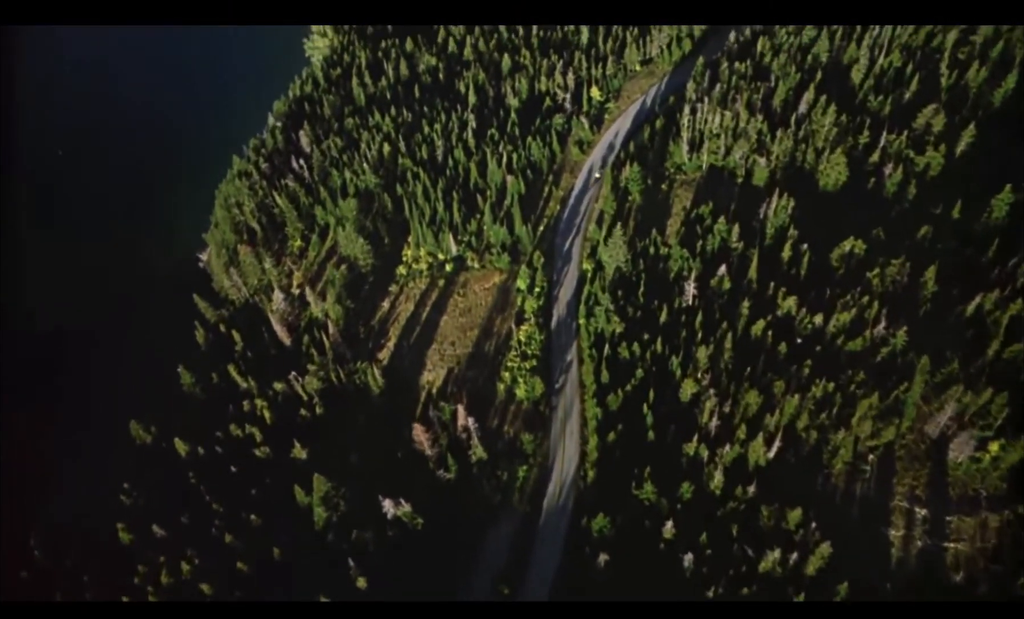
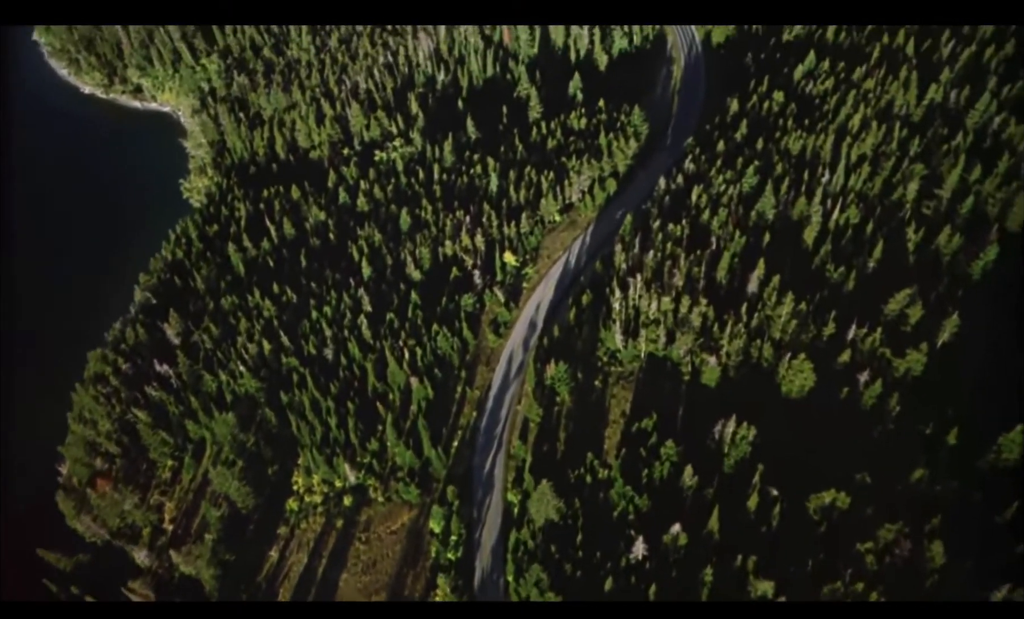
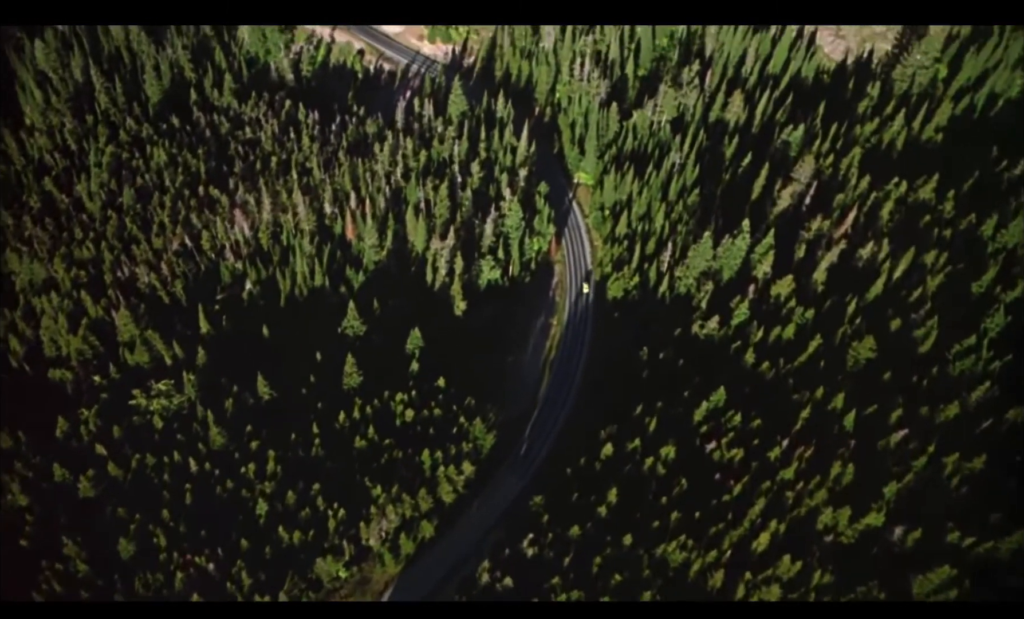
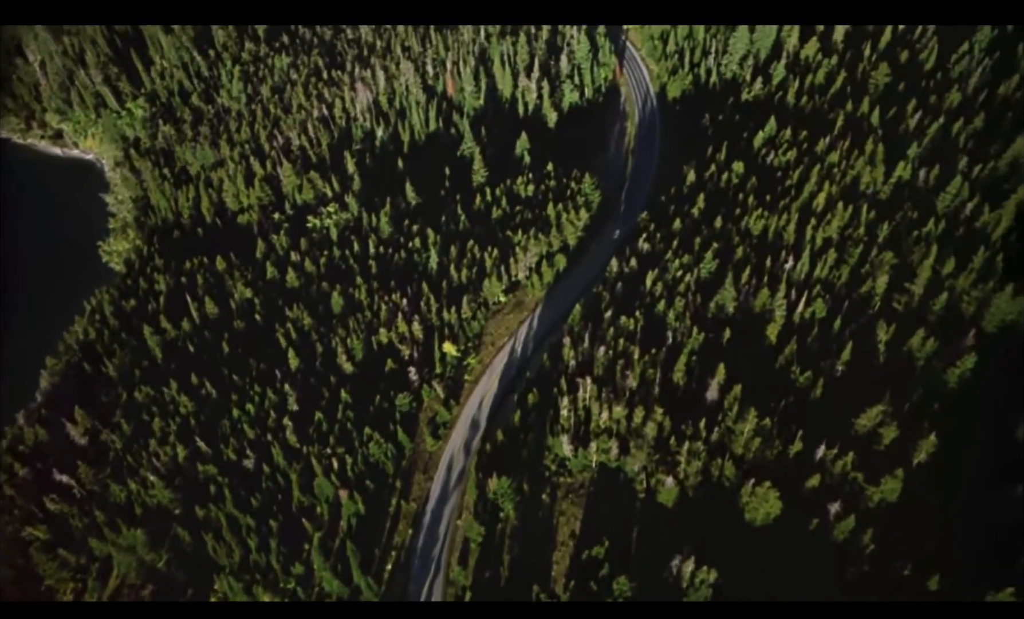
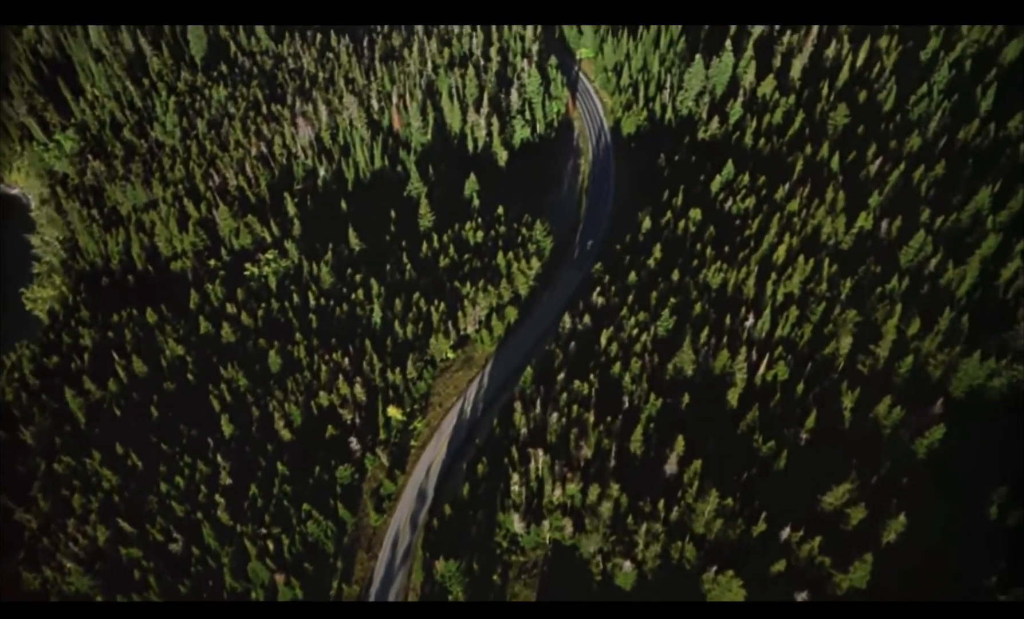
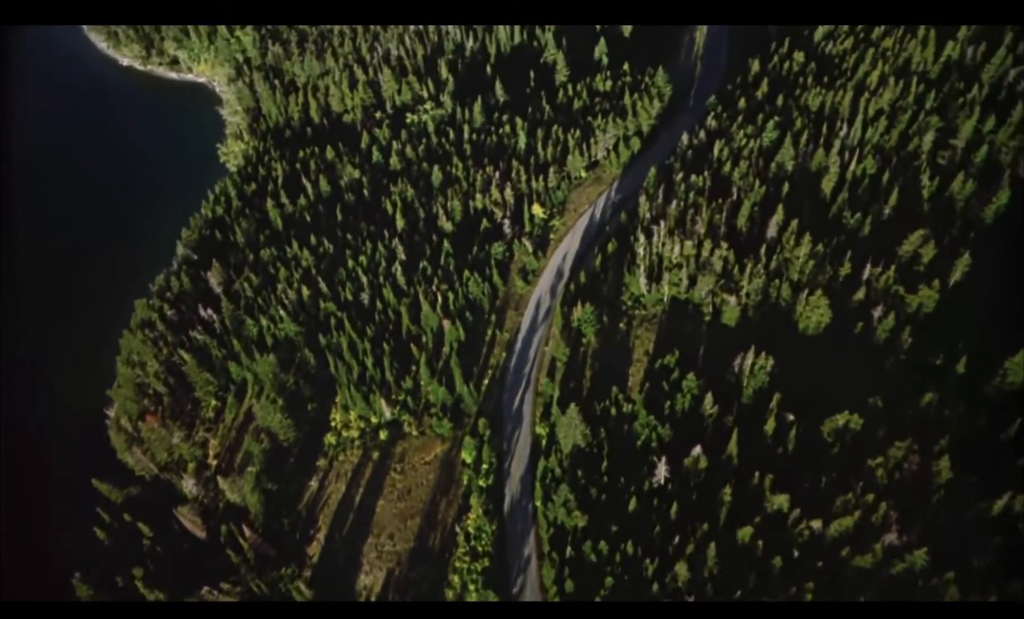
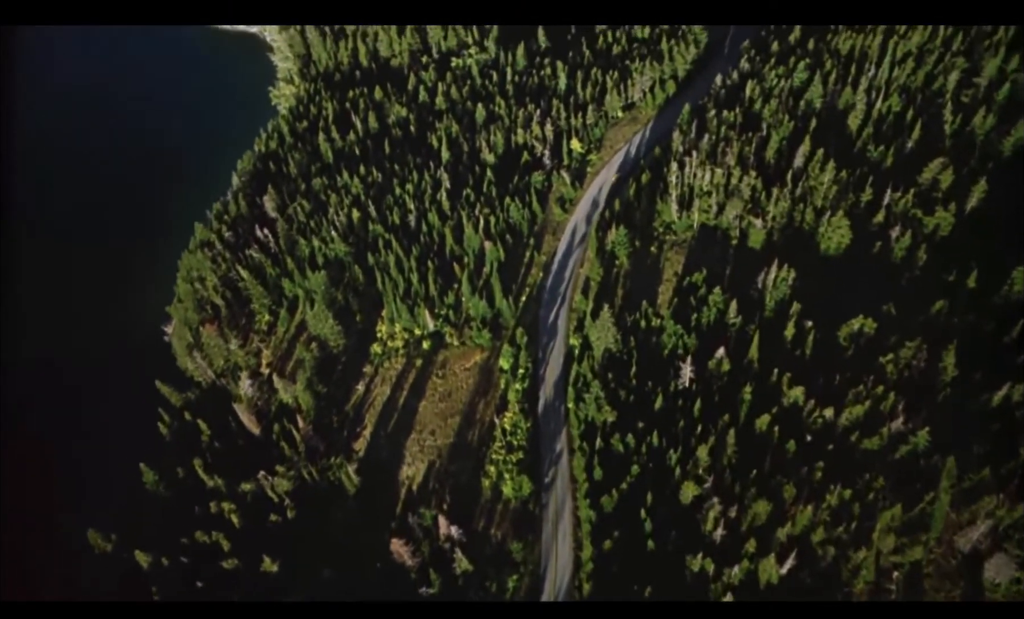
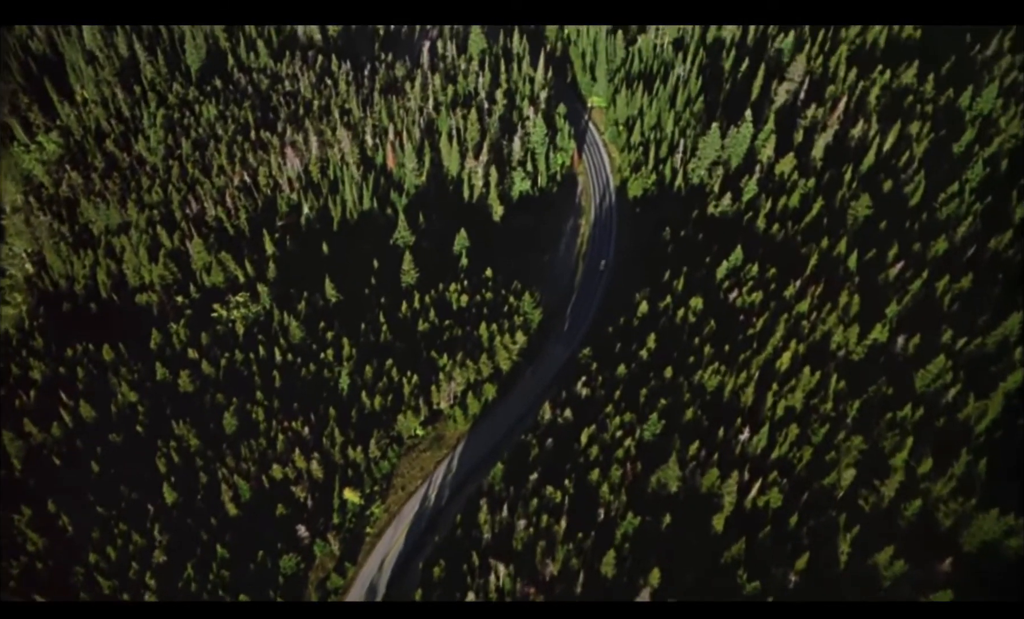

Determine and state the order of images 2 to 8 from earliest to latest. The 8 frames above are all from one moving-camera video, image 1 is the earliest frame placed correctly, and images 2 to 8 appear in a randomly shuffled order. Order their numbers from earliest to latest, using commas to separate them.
7, 6, 2, 4, 5, 8, 3
